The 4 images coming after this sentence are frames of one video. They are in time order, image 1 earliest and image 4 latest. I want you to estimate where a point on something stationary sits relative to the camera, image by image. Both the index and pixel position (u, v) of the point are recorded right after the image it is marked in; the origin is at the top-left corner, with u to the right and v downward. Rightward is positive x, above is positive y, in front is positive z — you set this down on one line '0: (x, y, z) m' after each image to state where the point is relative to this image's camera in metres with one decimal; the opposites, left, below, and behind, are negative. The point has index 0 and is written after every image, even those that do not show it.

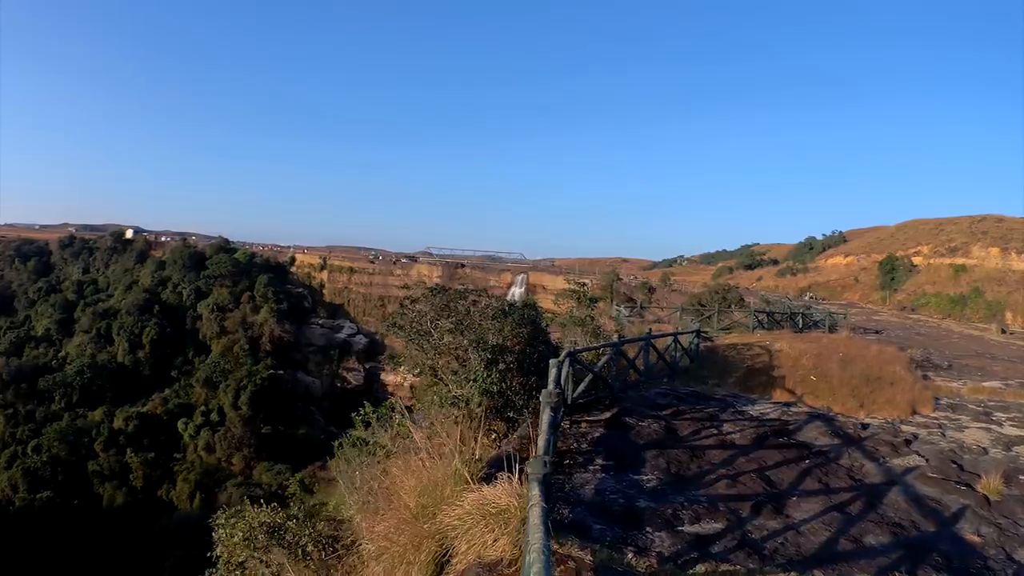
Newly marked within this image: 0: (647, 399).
0: (+1.6, -1.3, +7.6) m
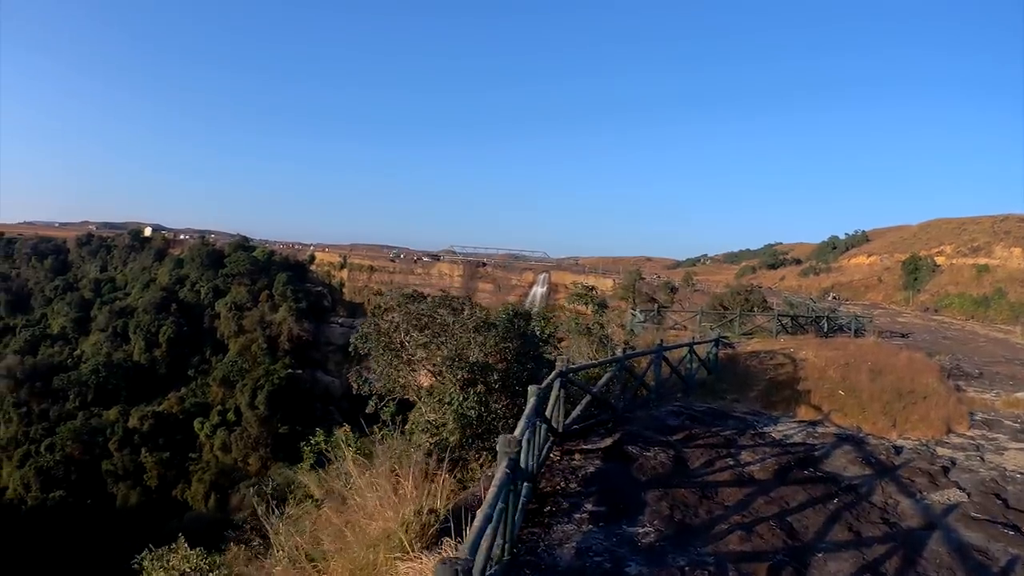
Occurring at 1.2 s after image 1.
0: (+1.5, -1.4, +6.8) m
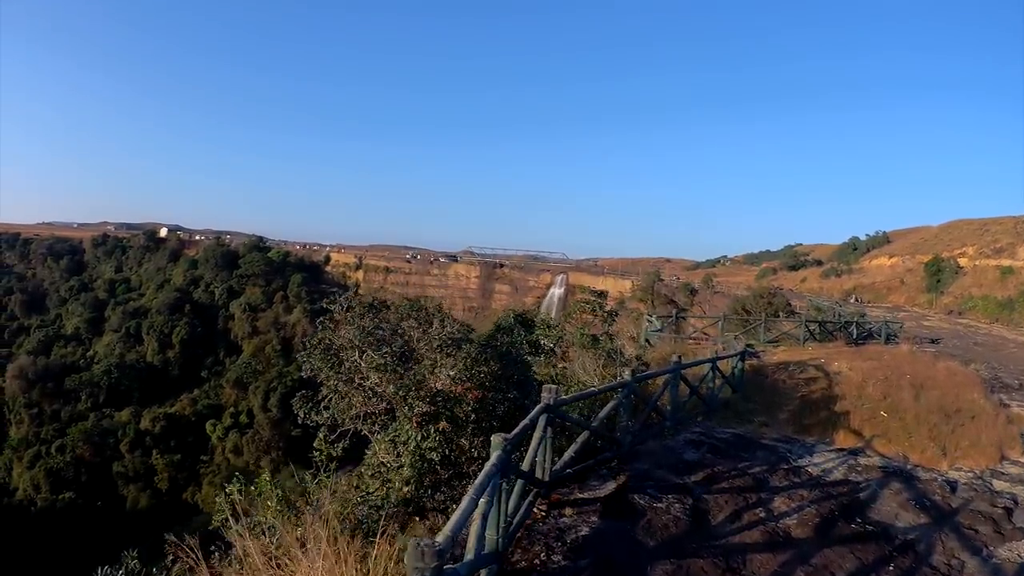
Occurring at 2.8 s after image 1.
0: (+1.4, -1.5, +5.7) m
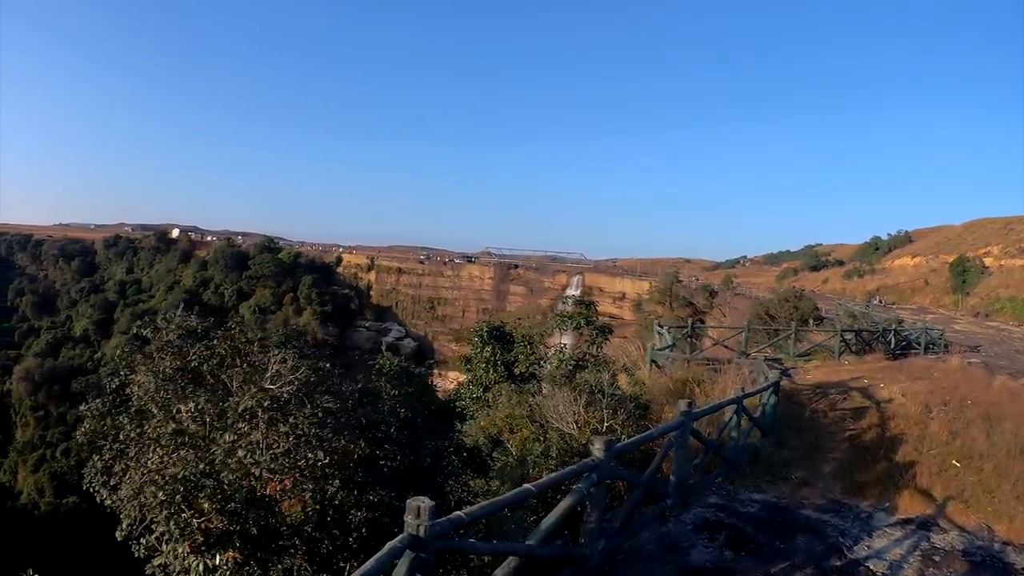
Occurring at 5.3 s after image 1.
0: (+1.0, -1.6, +3.9) m
